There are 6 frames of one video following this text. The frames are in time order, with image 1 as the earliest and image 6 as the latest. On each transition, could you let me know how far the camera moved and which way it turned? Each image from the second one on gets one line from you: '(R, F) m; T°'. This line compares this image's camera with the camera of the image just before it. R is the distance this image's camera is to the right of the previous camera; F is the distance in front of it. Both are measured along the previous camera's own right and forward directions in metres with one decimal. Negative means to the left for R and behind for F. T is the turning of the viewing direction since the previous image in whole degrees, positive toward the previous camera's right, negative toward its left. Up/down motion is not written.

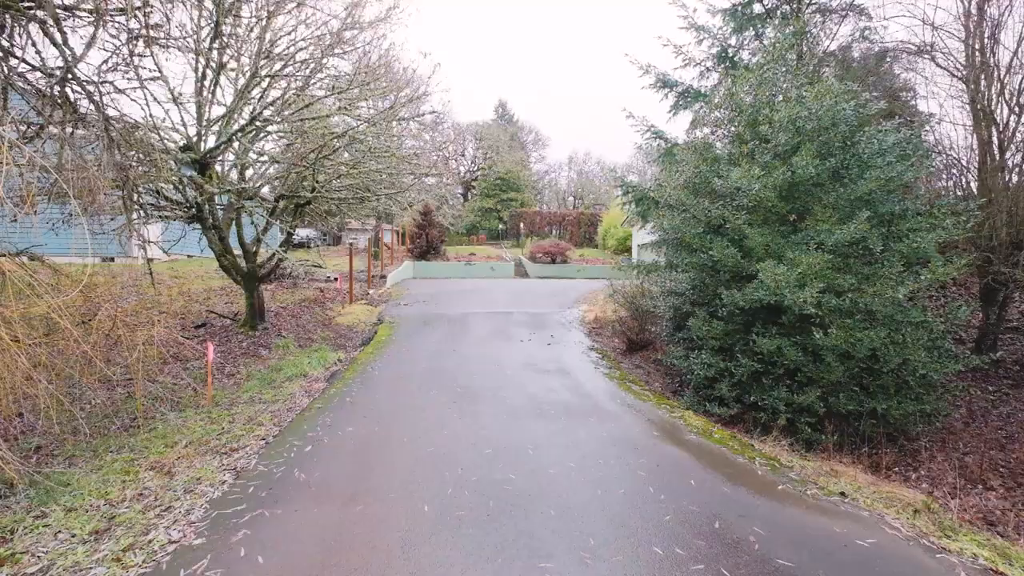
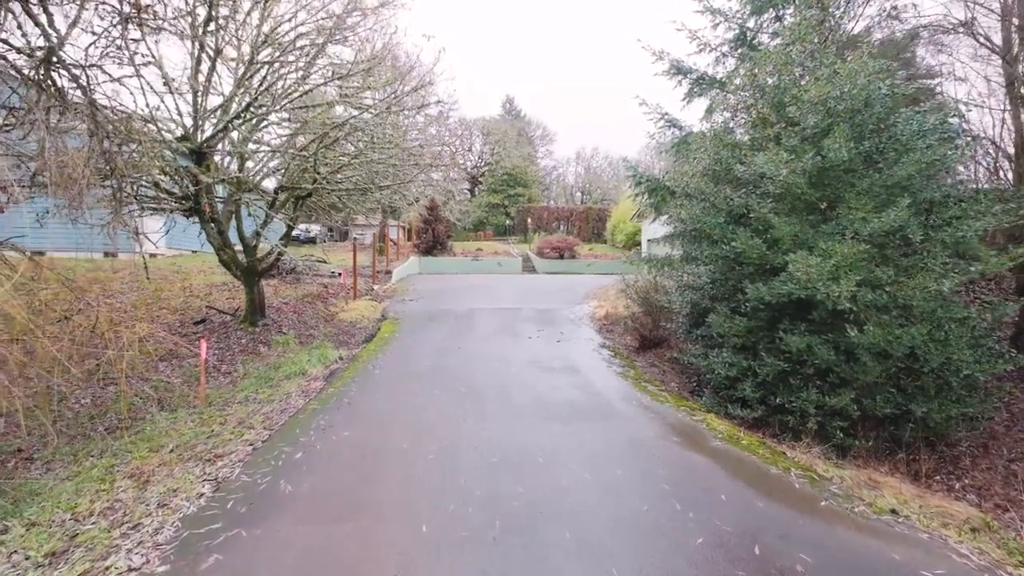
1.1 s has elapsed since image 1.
(0.0, +0.5) m; 0°
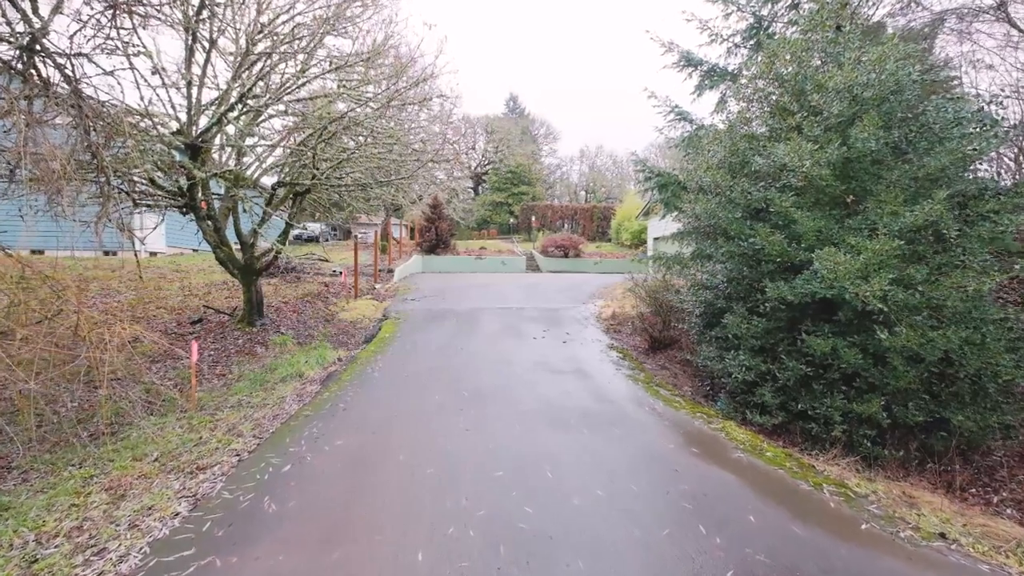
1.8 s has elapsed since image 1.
(0.0, +0.4) m; 0°
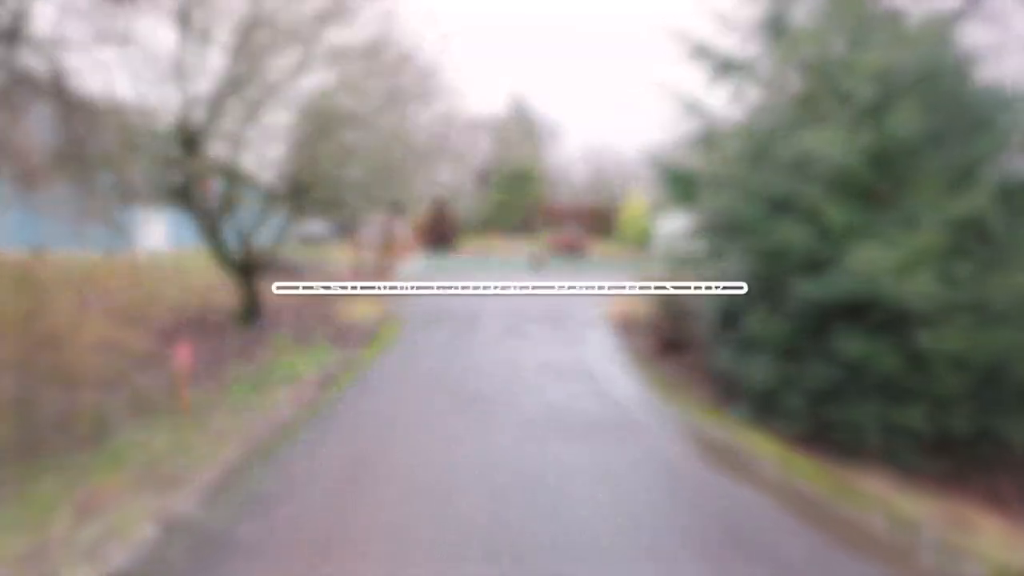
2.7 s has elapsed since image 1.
(0.0, +0.5) m; 0°
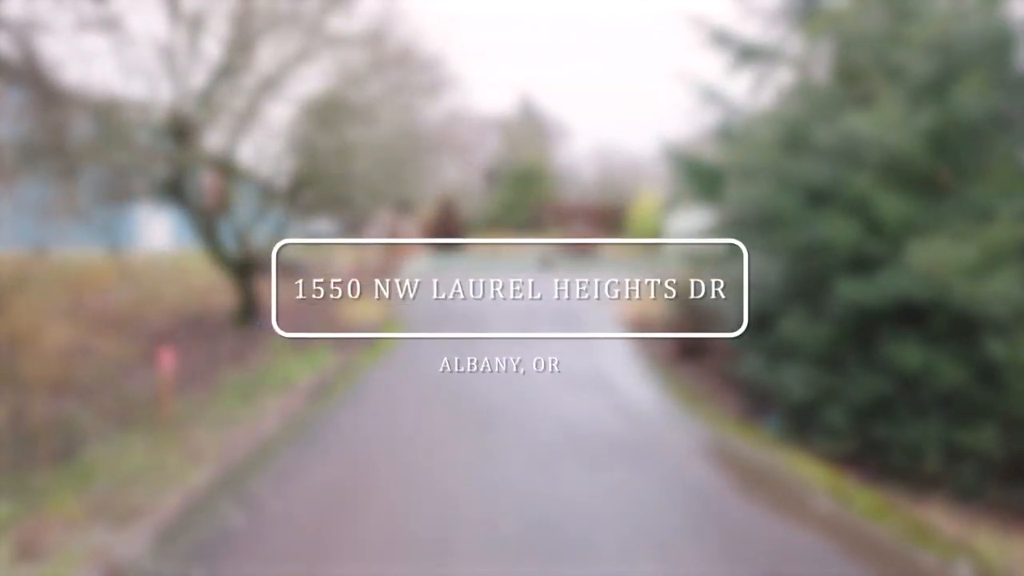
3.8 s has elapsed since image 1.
(0.0, +0.7) m; 0°
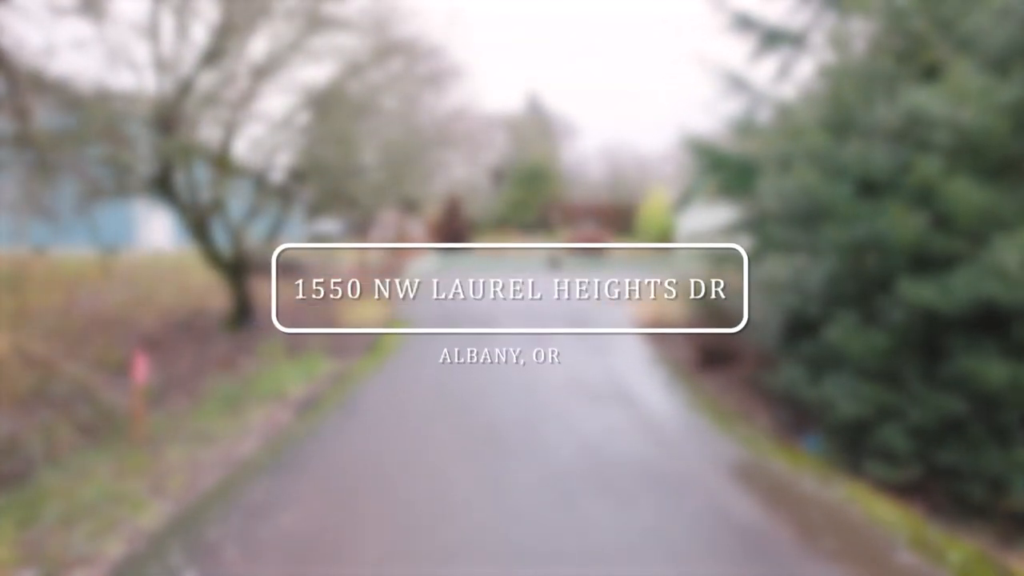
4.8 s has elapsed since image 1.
(0.0, +0.7) m; 0°
